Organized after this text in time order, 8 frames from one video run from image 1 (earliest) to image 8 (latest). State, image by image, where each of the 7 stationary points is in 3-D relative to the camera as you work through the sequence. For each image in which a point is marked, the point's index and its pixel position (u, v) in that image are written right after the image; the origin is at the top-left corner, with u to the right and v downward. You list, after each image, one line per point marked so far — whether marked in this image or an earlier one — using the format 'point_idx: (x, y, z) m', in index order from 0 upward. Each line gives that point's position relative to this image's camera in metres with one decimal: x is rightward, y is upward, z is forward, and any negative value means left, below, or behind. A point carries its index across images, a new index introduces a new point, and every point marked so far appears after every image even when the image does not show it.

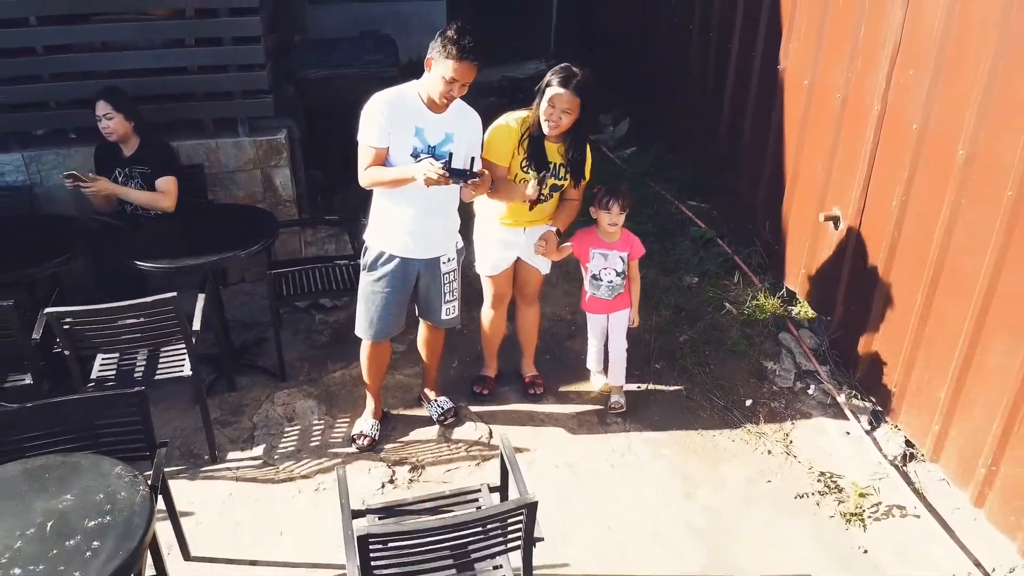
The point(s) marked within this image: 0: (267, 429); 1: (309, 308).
0: (-0.9, -0.5, +3.6) m
1: (-0.9, -0.1, +4.4) m
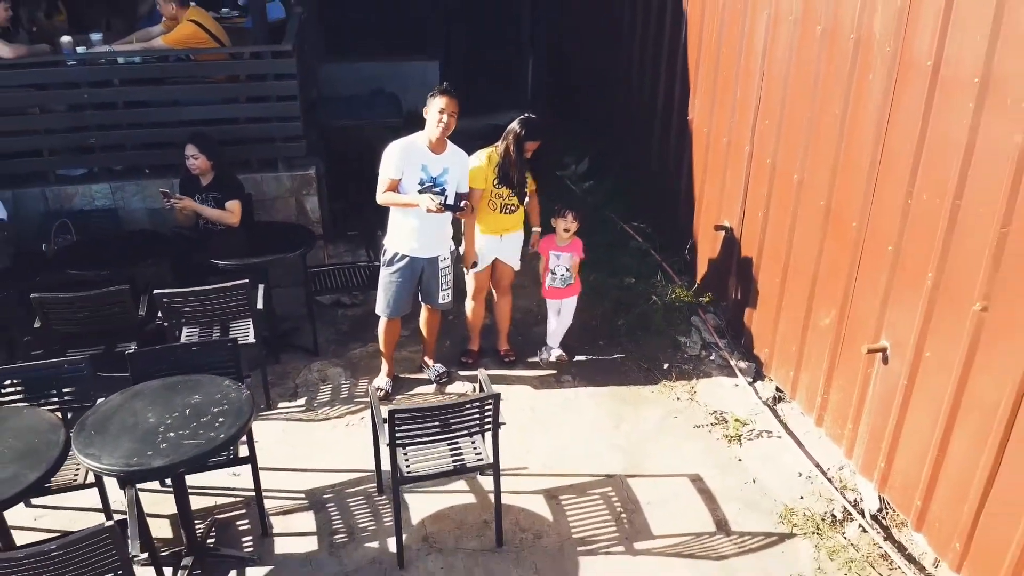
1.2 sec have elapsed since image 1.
0: (-1.0, -0.5, +4.8) m
1: (-1.1, -0.1, +5.6) m
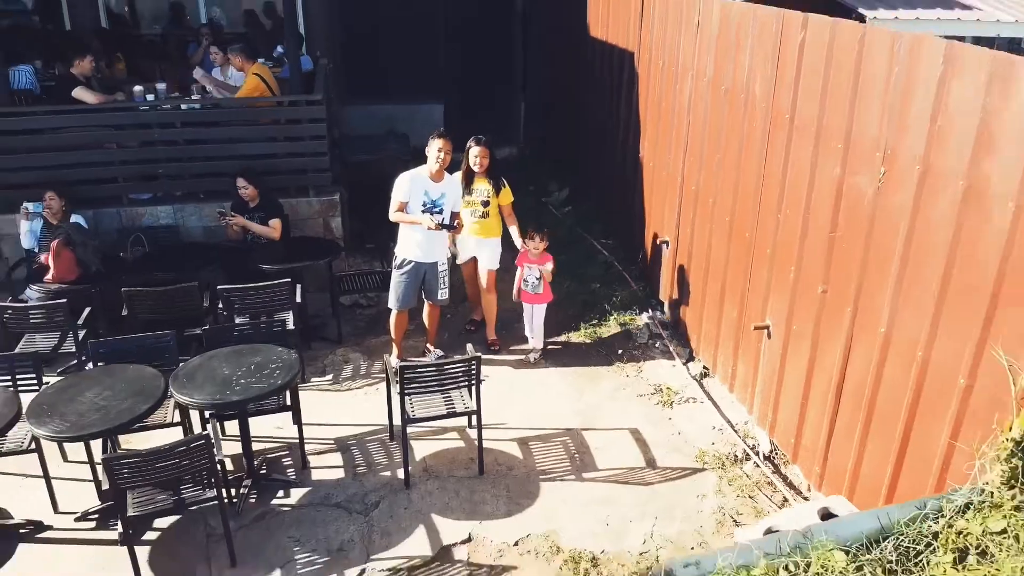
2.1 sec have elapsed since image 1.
0: (-1.1, -0.5, +5.9) m
1: (-1.2, -0.1, +6.8) m
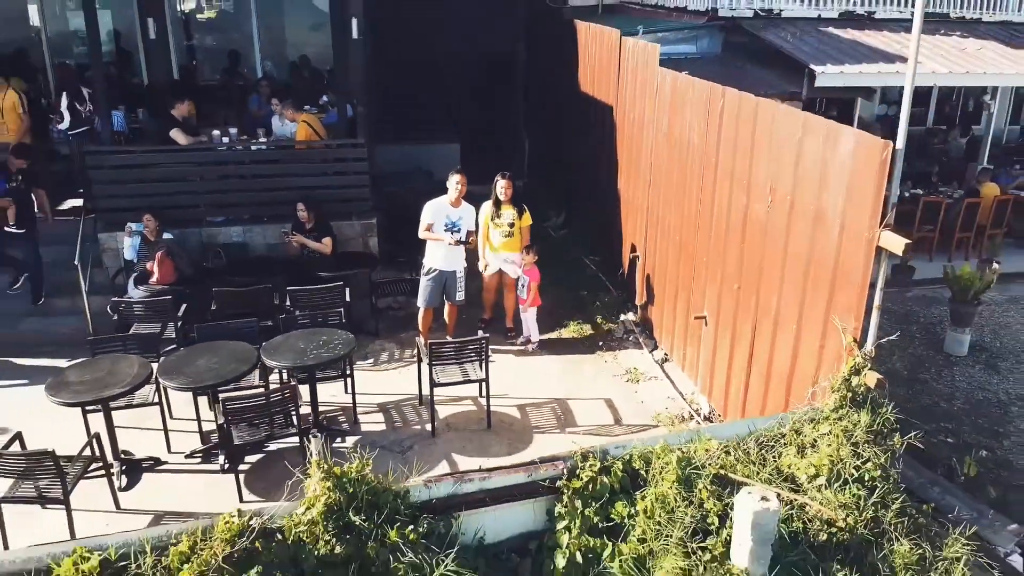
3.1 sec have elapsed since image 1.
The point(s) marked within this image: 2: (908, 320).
0: (-1.1, -0.5, +7.5) m
1: (-1.1, -0.2, +8.4) m
2: (+4.3, -0.4, +10.0) m
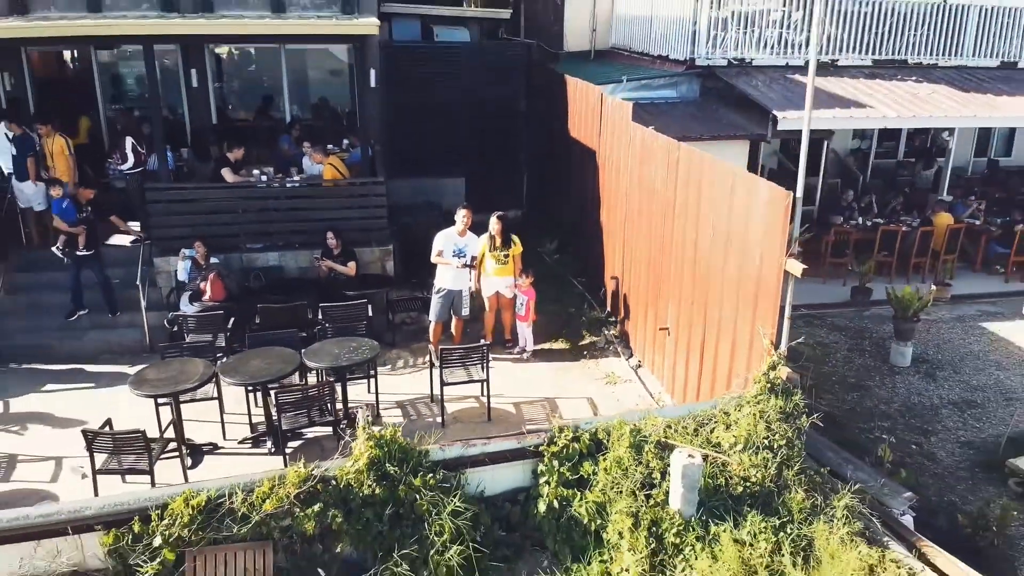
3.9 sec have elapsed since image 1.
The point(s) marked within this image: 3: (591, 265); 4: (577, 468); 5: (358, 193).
0: (-1.2, -0.7, +8.8) m
1: (-1.1, -0.4, +9.7) m
2: (+4.3, -0.6, +11.3) m
3: (+0.9, +0.3, +9.9) m
4: (+0.4, -1.1, +5.4) m
5: (-1.6, +1.0, +9.8) m
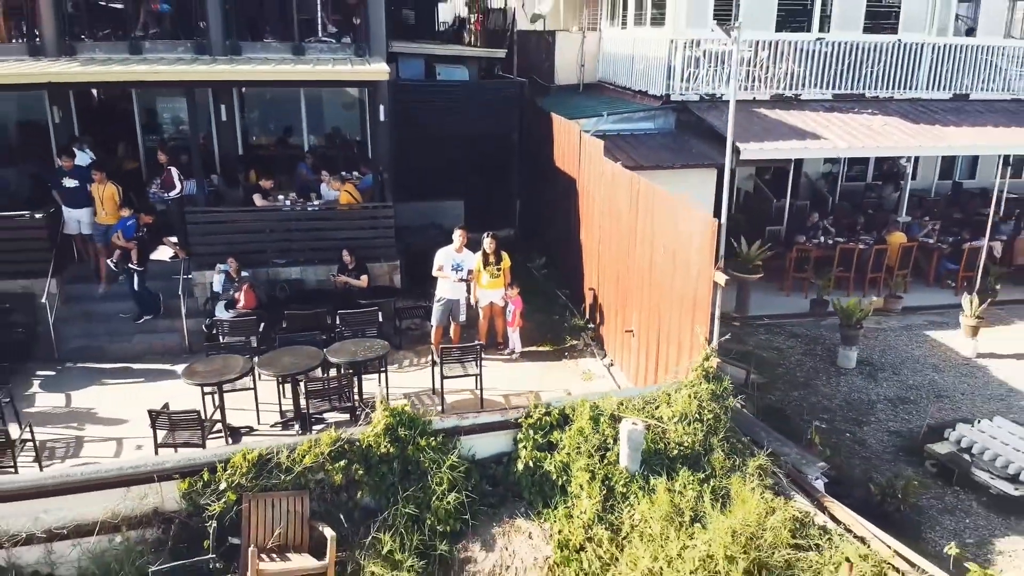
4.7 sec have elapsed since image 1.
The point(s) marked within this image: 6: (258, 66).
0: (-1.3, -0.8, +10.2) m
1: (-1.2, -0.5, +11.1) m
2: (+4.2, -0.7, +12.7) m
3: (+0.7, +0.1, +11.4) m
4: (+0.3, -1.1, +6.9) m
5: (-1.7, +0.9, +11.3) m
6: (-3.4, +3.0, +12.3) m
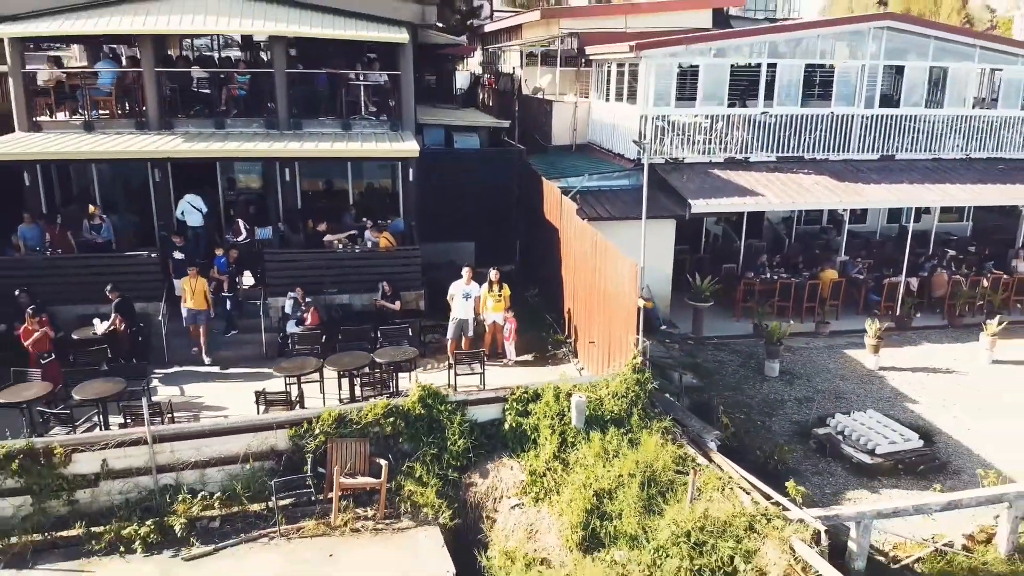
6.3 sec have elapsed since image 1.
0: (-1.3, -1.1, +13.8) m
1: (-1.3, -0.8, +14.6) m
2: (+4.1, -1.2, +16.1) m
3: (+0.7, -0.3, +14.9) m
4: (+0.1, -1.3, +10.3) m
5: (-1.8, +0.5, +14.9) m
6: (-3.4, +2.6, +16.0) m
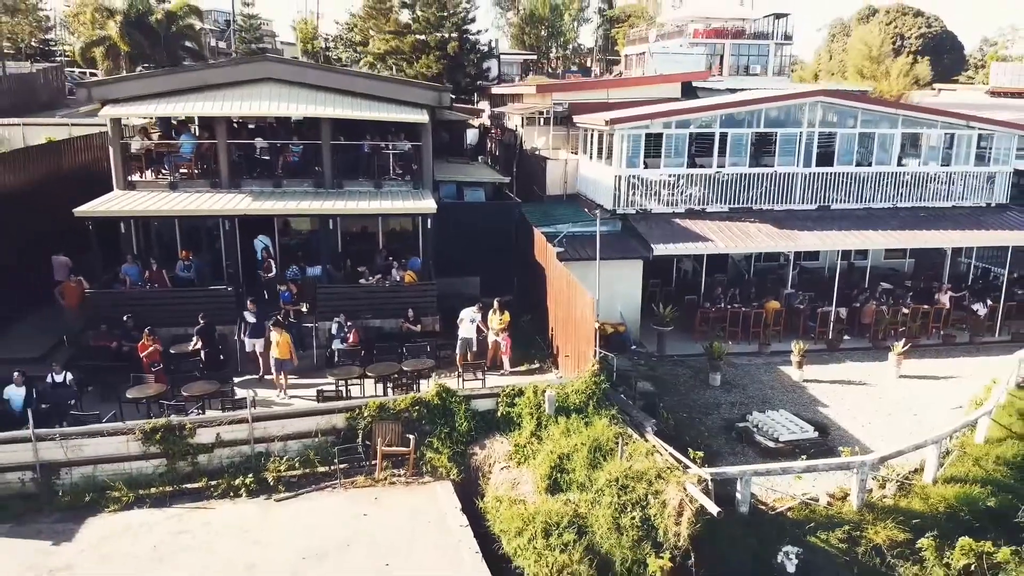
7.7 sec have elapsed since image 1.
0: (-1.4, -1.6, +17.9) m
1: (-1.4, -1.4, +18.8) m
2: (+4.1, -1.8, +20.2) m
3: (+0.6, -0.8, +19.0) m
4: (0.0, -1.8, +14.4) m
5: (-1.8, 0.0, +19.0) m
6: (-3.4, +2.0, +20.3) m
